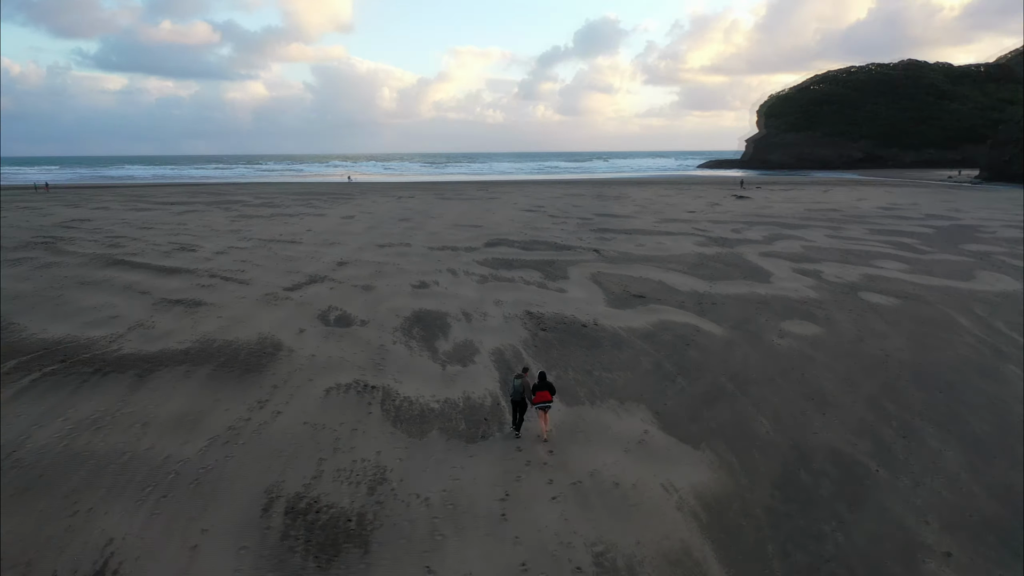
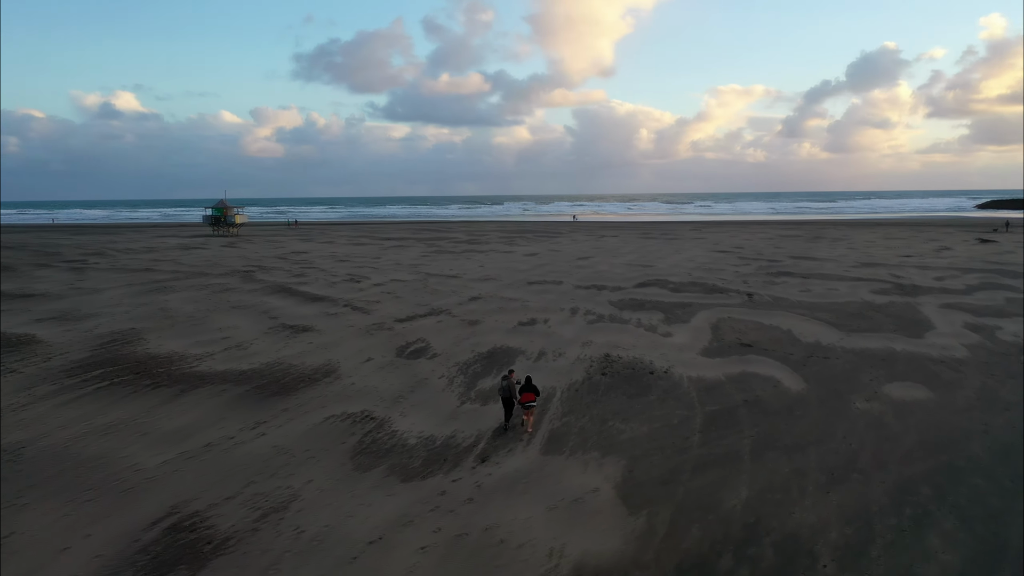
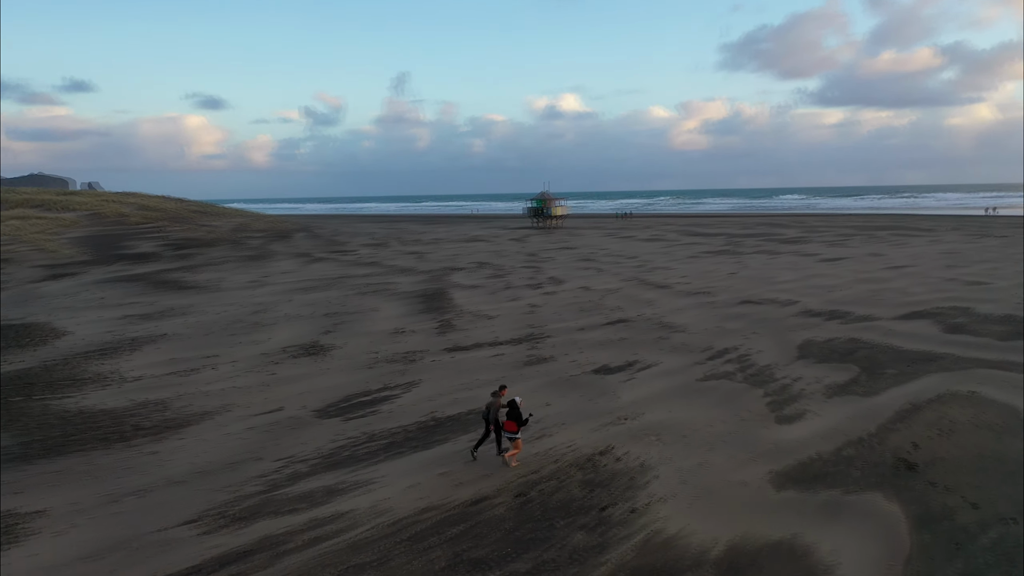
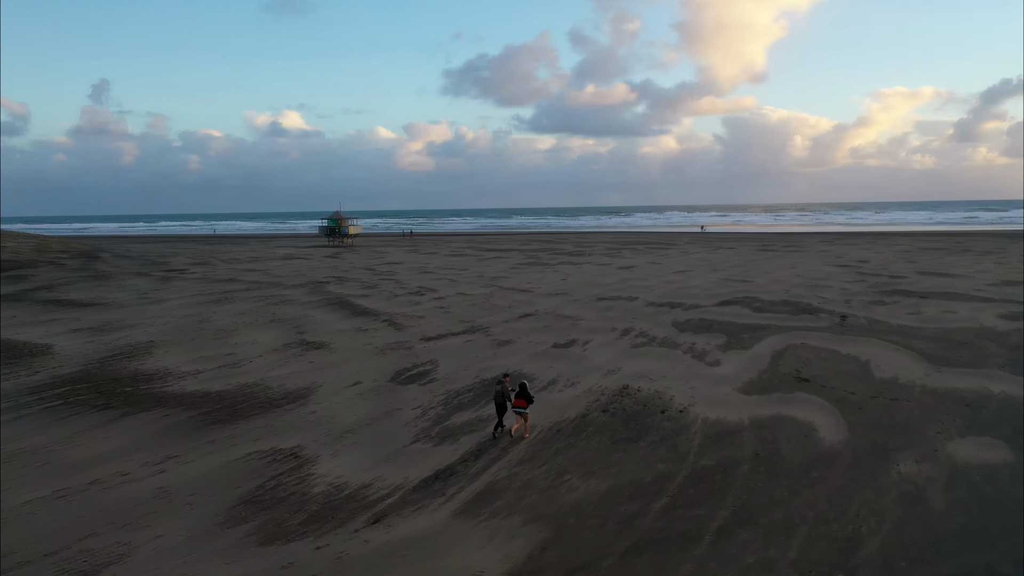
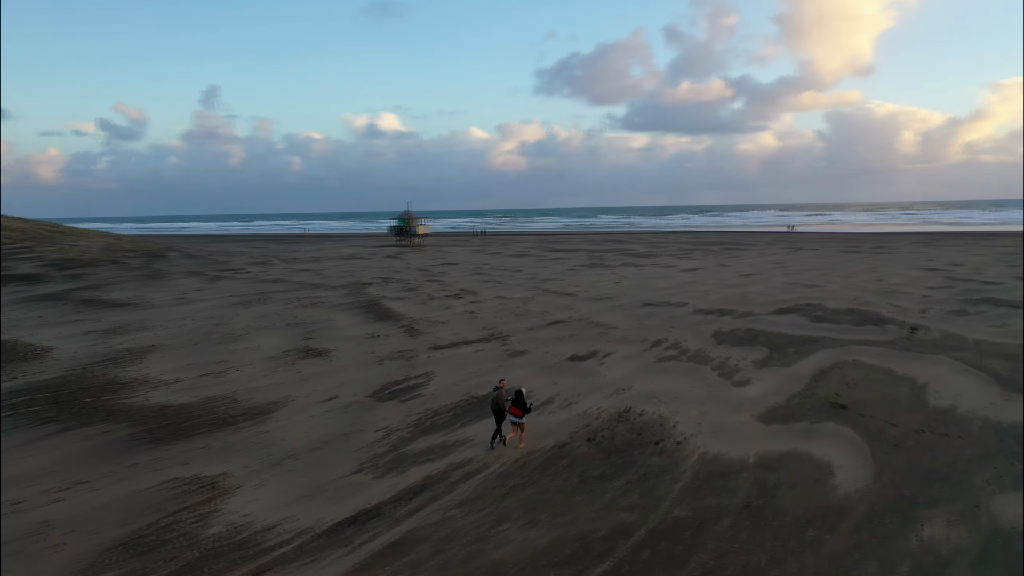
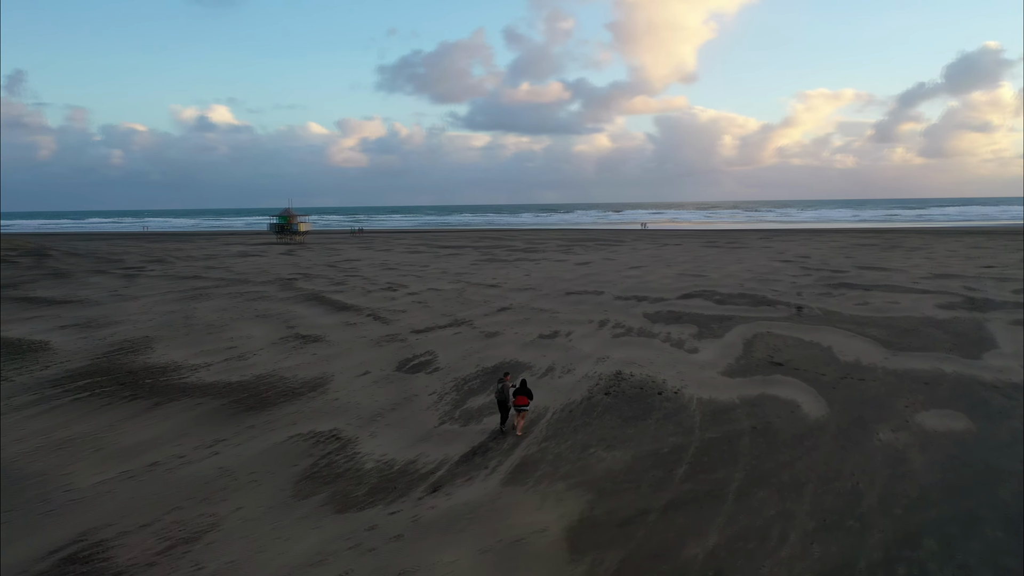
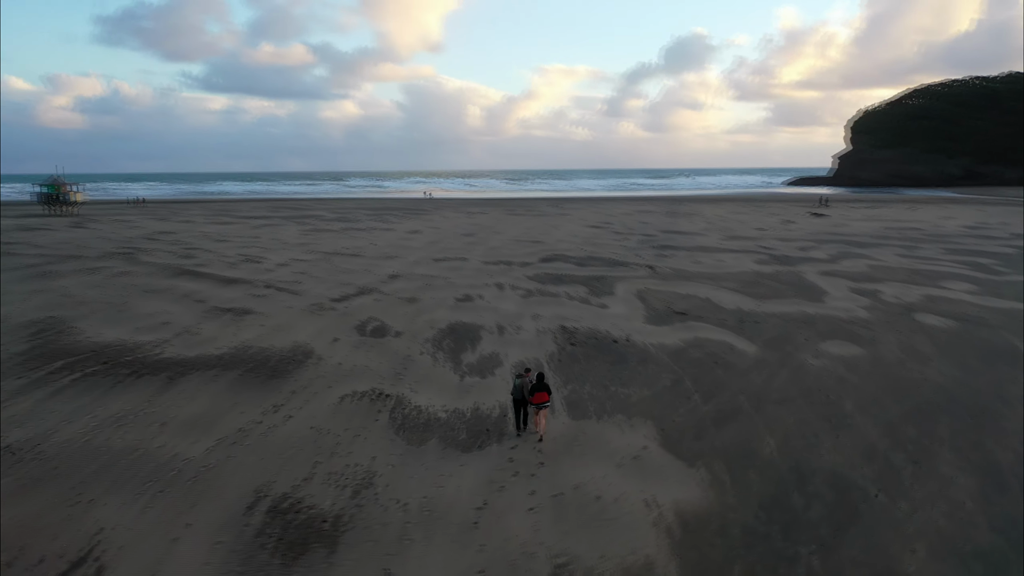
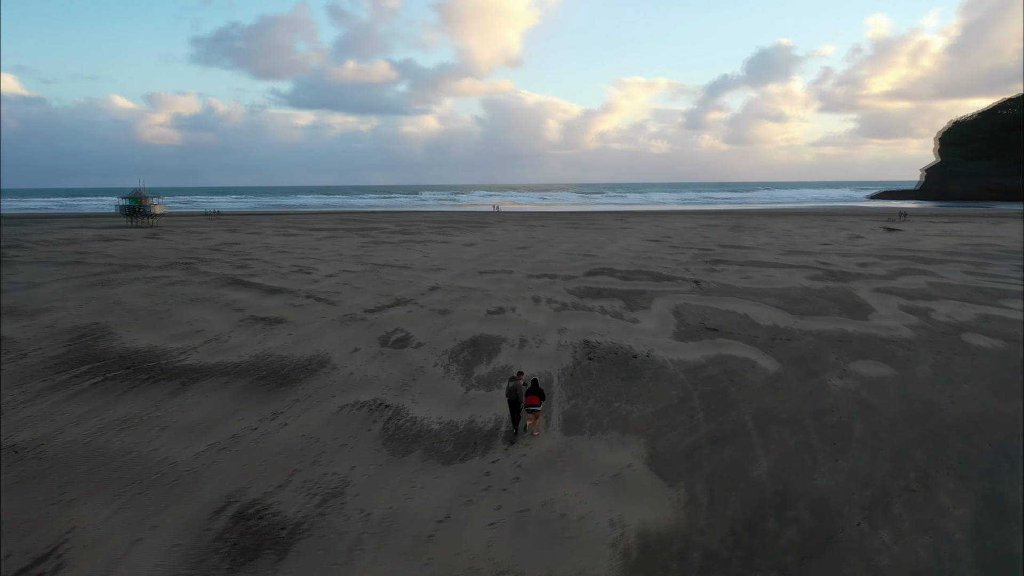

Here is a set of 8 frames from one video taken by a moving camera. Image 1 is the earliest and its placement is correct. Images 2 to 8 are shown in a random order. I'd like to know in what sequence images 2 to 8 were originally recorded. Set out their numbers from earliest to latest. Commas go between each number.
7, 8, 2, 6, 4, 5, 3
